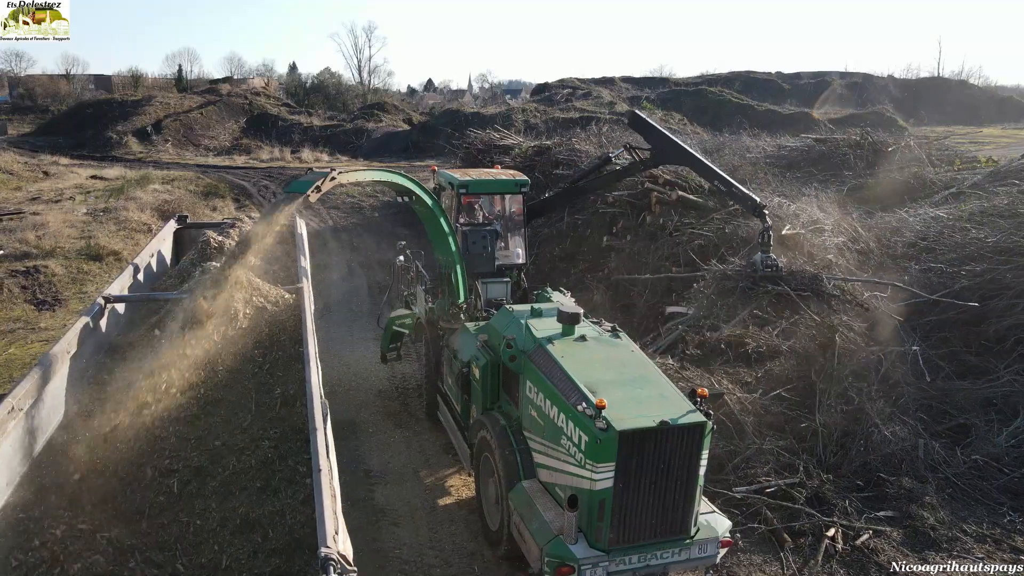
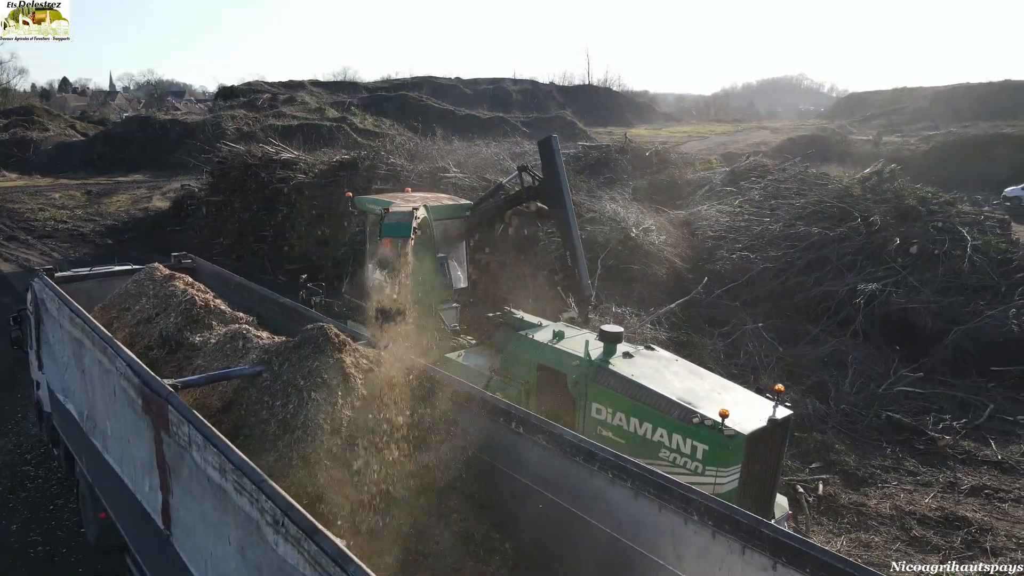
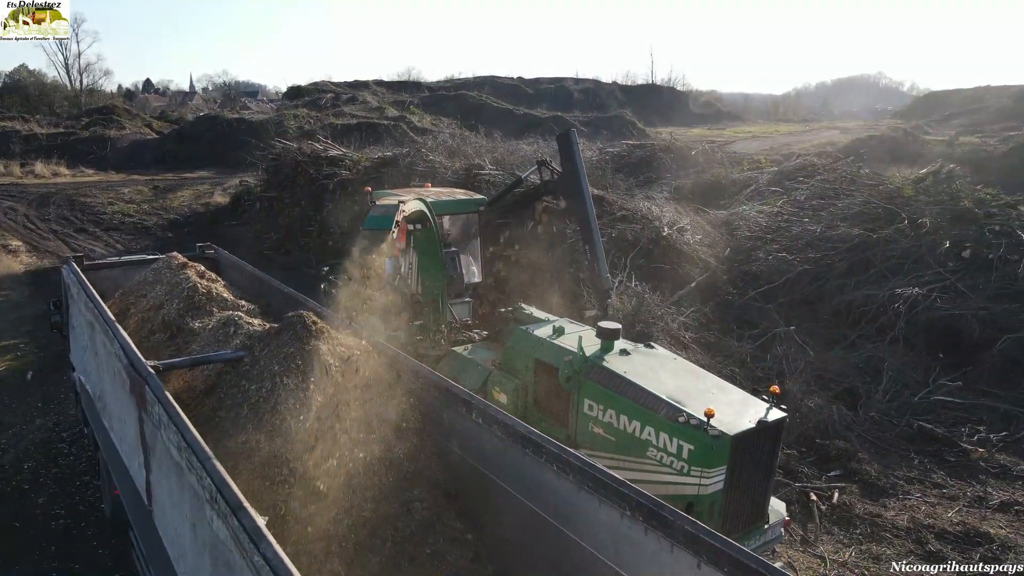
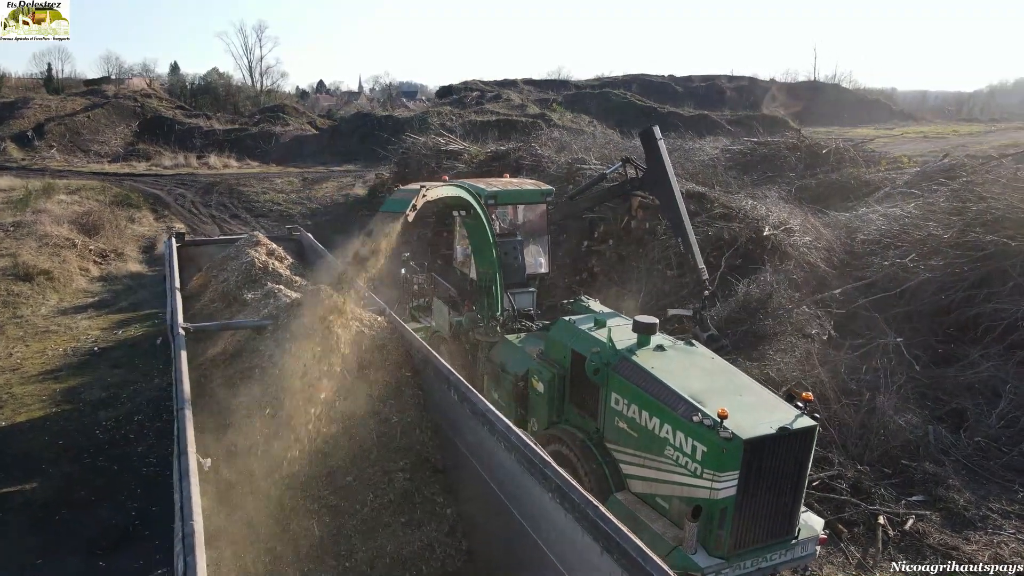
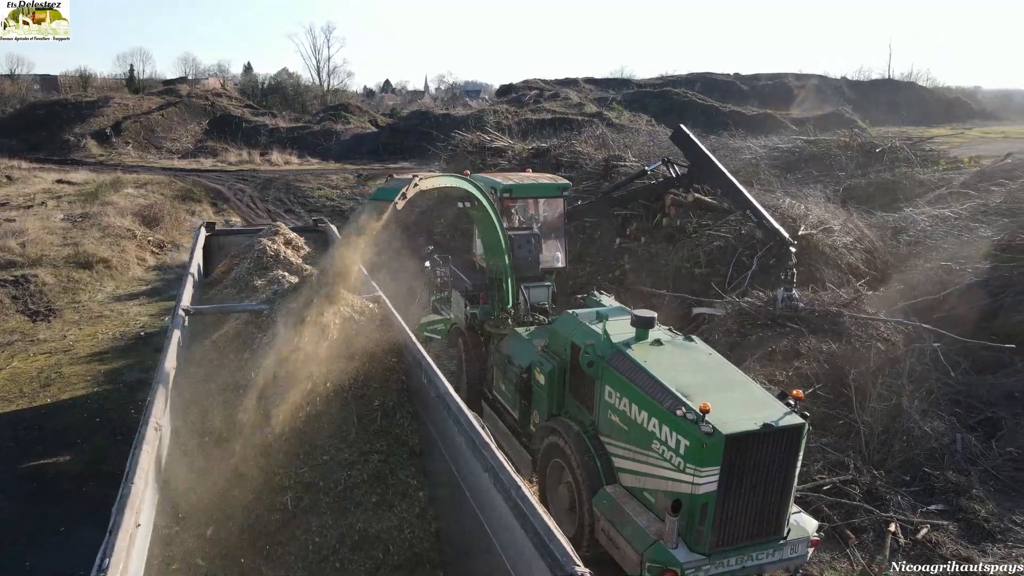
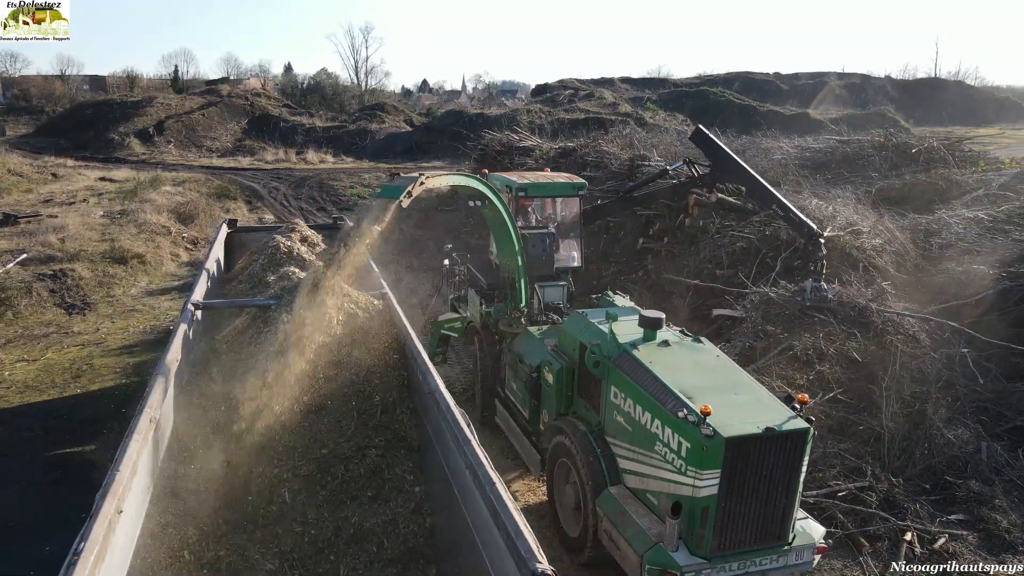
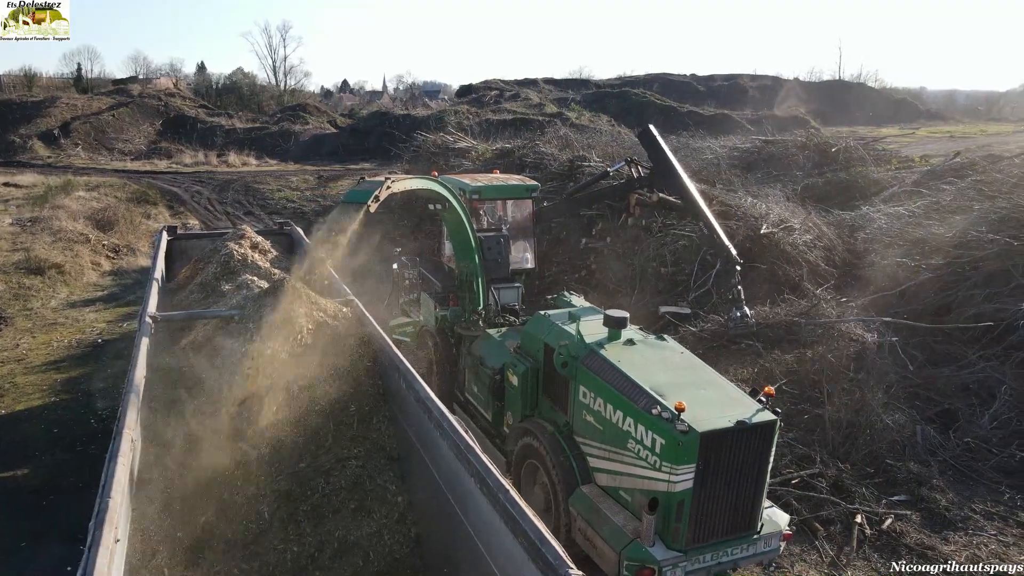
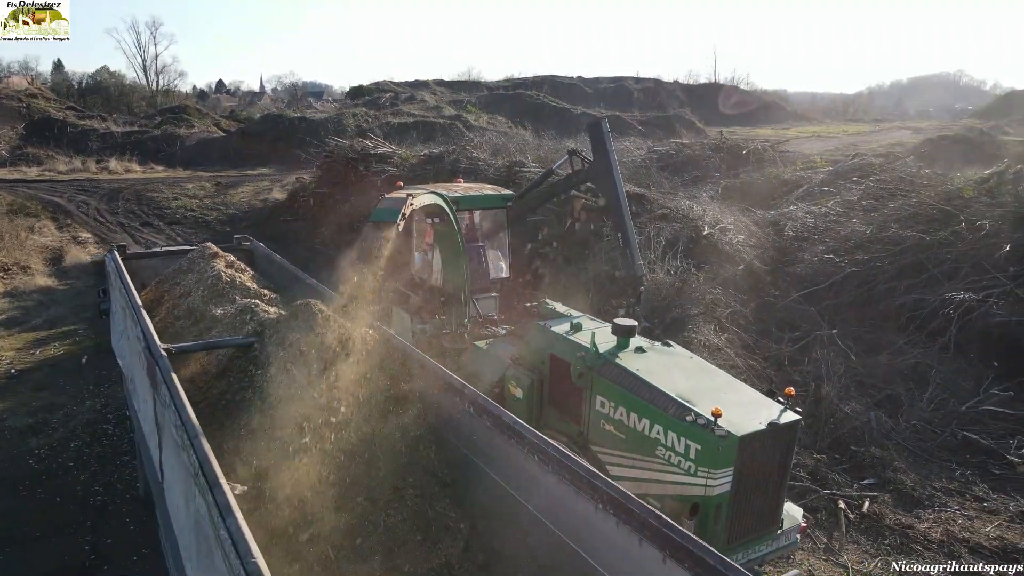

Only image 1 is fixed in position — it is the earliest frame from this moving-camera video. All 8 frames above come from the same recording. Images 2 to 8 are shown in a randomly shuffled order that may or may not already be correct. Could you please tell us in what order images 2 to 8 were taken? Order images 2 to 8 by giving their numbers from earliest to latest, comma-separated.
6, 5, 7, 4, 8, 3, 2
